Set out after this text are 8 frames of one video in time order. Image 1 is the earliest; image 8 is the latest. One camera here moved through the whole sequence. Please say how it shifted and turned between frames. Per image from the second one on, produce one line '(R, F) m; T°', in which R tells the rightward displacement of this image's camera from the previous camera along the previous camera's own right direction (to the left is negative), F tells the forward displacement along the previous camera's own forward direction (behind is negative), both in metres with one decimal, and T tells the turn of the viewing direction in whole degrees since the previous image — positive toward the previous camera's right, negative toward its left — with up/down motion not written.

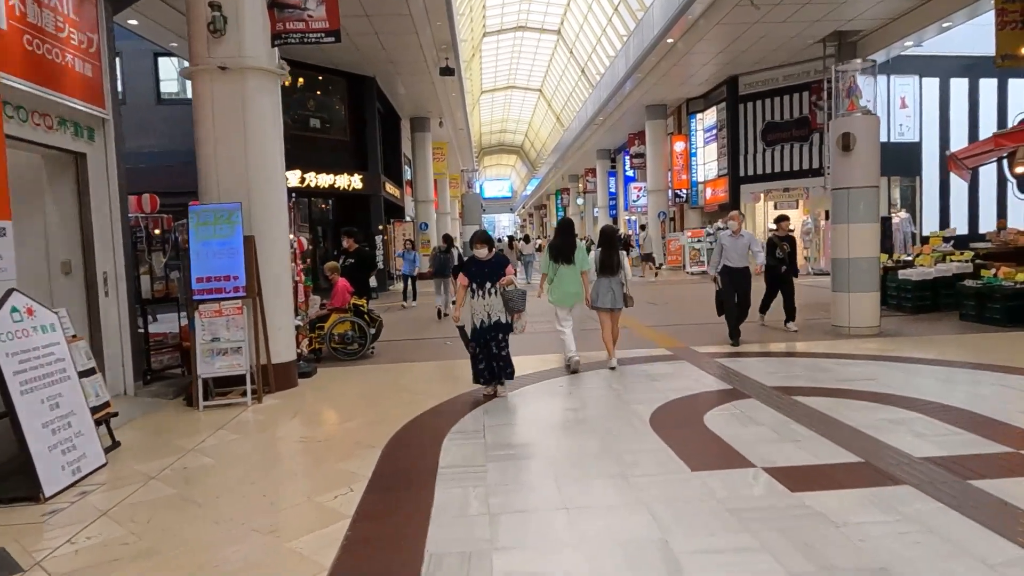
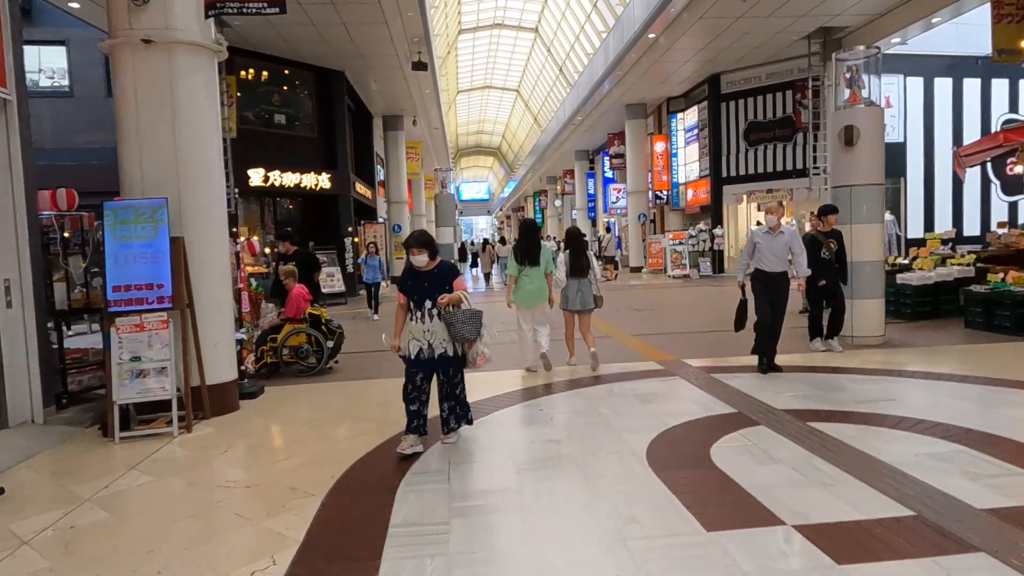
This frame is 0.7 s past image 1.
(0.0, +0.7) m; +2°
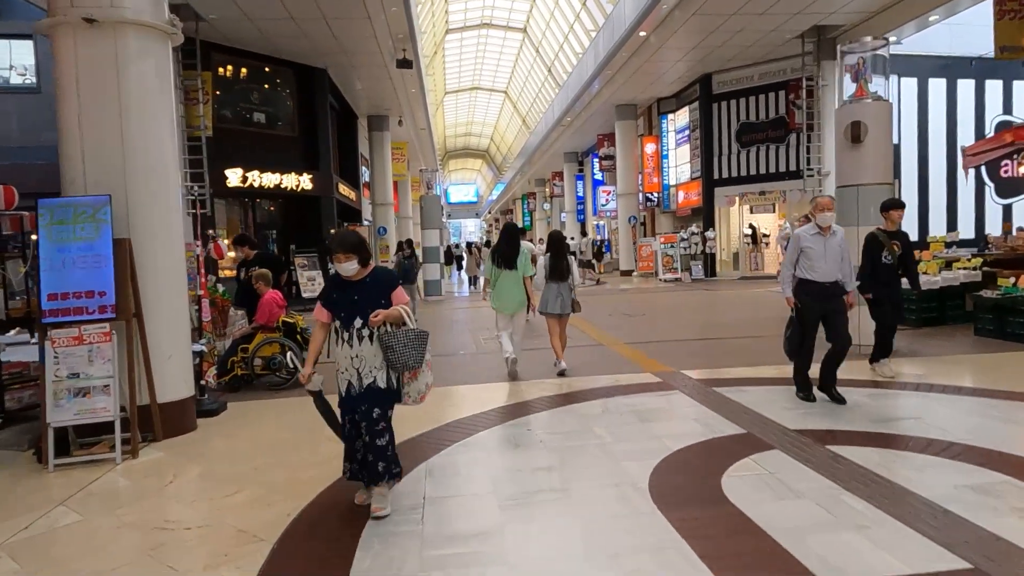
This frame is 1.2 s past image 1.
(0.0, +0.5) m; +1°
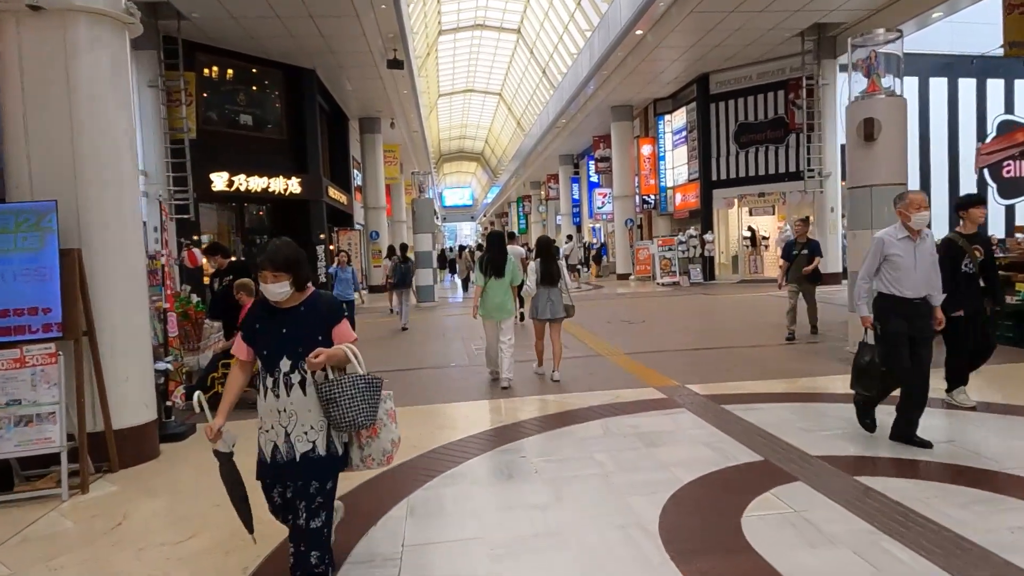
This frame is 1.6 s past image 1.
(0.0, +0.4) m; 0°
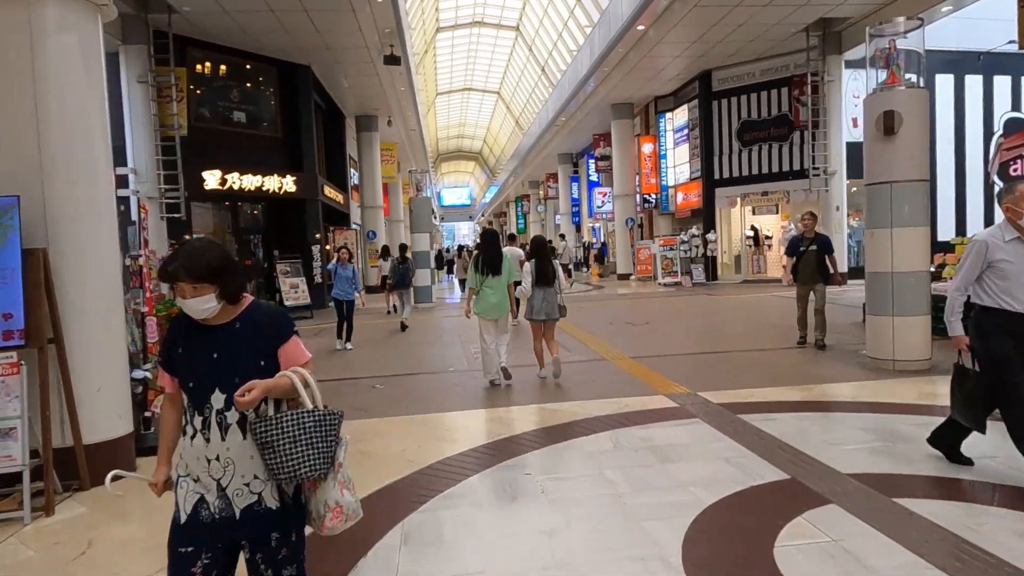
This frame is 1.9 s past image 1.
(0.0, +0.3) m; 0°
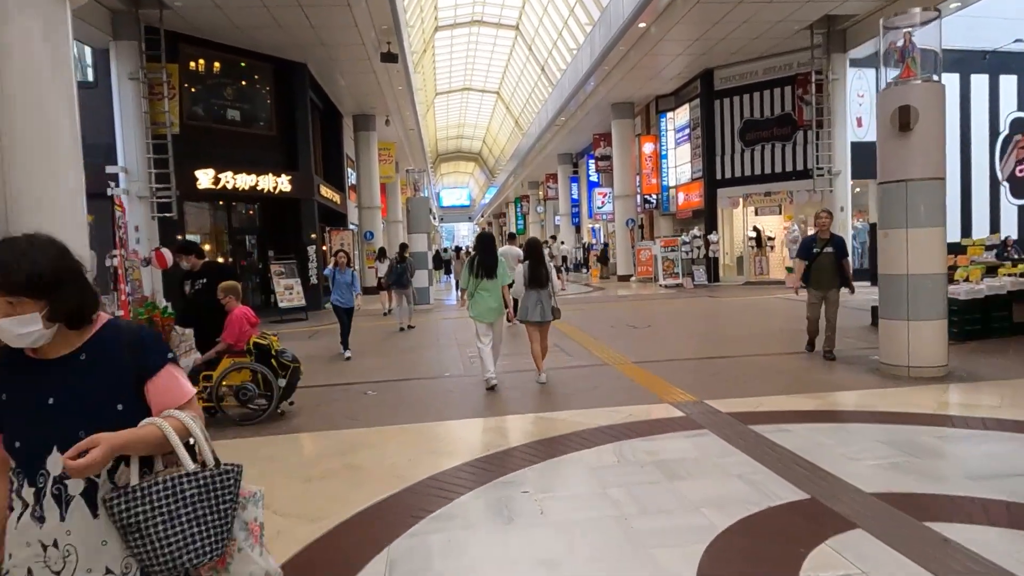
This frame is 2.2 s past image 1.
(0.0, +0.3) m; 0°
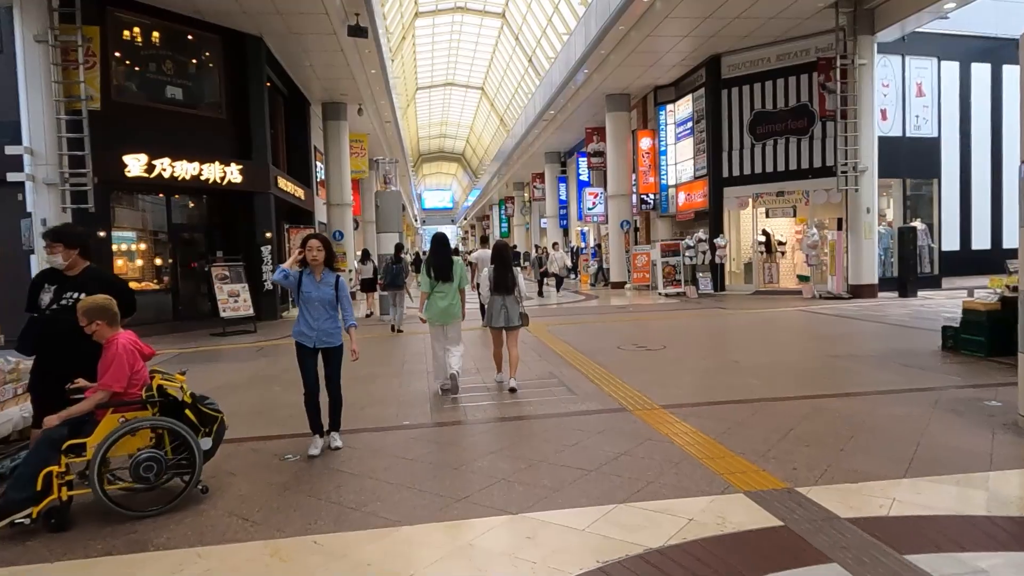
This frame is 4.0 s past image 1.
(0.0, +1.9) m; +1°
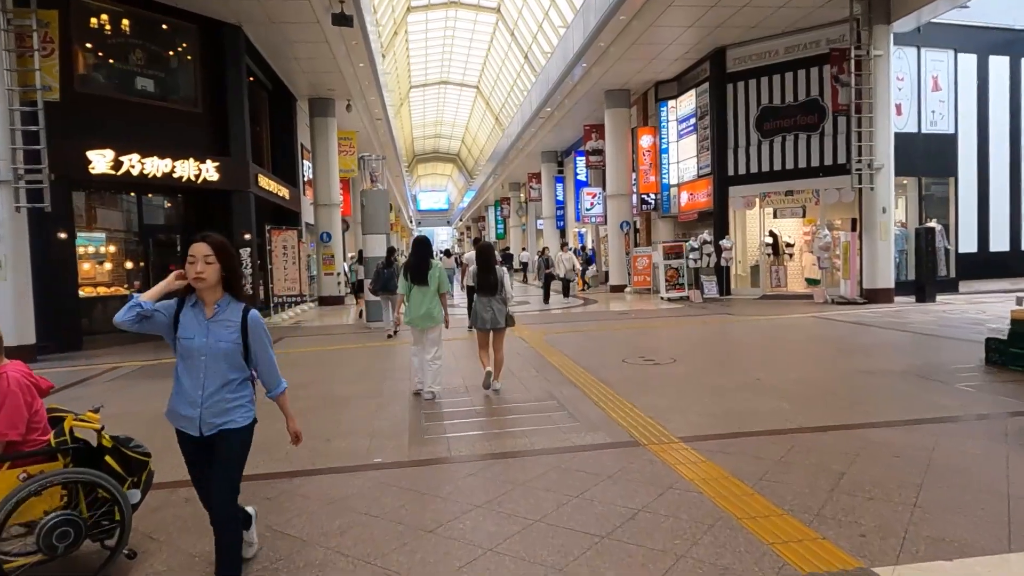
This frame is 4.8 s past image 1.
(0.0, +0.8) m; 0°
